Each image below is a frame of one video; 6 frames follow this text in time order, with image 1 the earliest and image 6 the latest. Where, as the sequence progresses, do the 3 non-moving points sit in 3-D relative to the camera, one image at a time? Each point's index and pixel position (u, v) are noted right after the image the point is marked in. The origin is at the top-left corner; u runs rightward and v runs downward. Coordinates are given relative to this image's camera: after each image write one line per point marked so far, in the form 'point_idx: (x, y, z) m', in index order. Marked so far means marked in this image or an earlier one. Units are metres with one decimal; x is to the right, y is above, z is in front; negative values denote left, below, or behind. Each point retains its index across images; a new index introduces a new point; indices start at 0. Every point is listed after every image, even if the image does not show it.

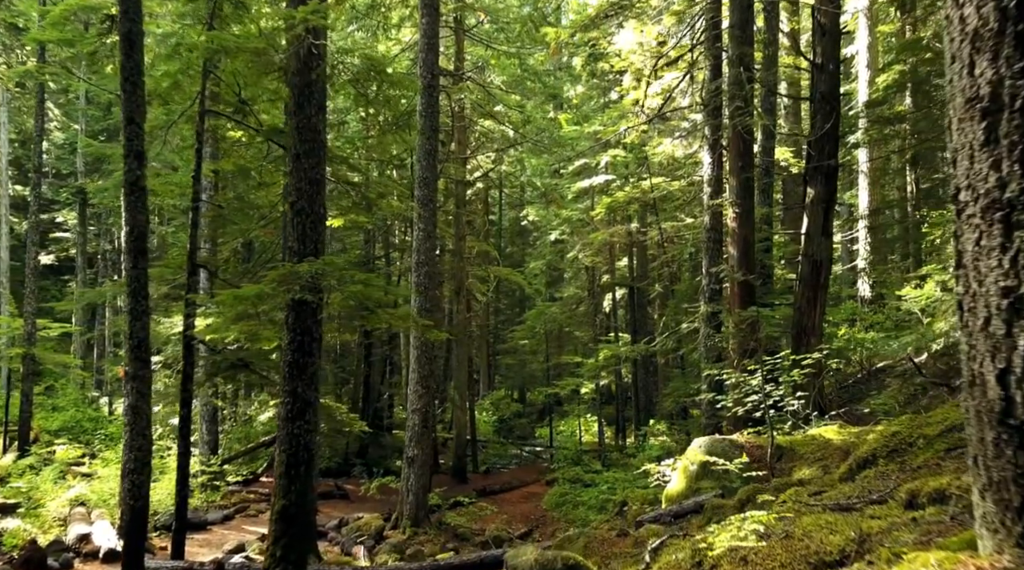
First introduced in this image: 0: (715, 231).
0: (+3.4, +0.9, +15.2) m
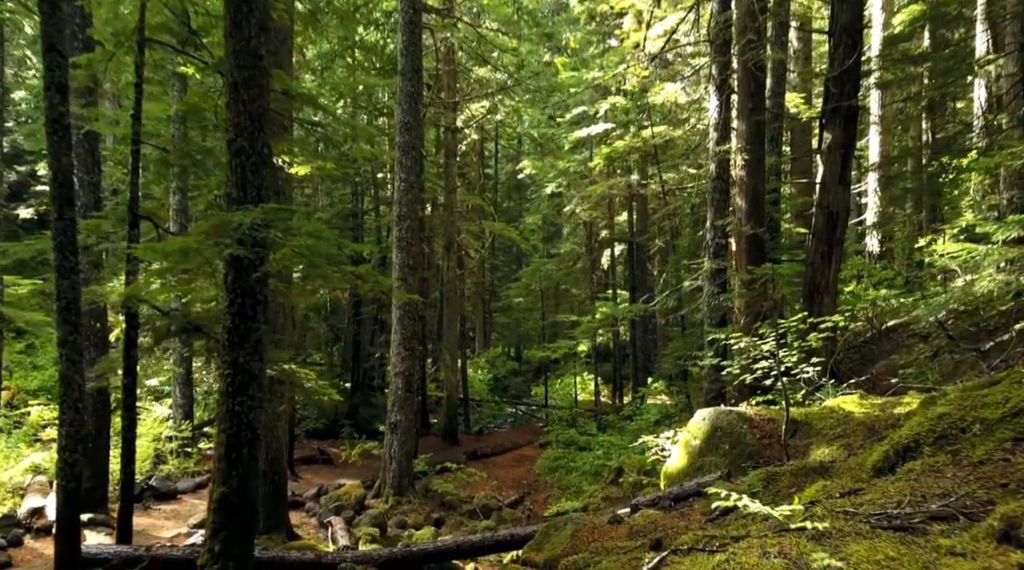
0: (+3.2, +1.6, +14.0) m
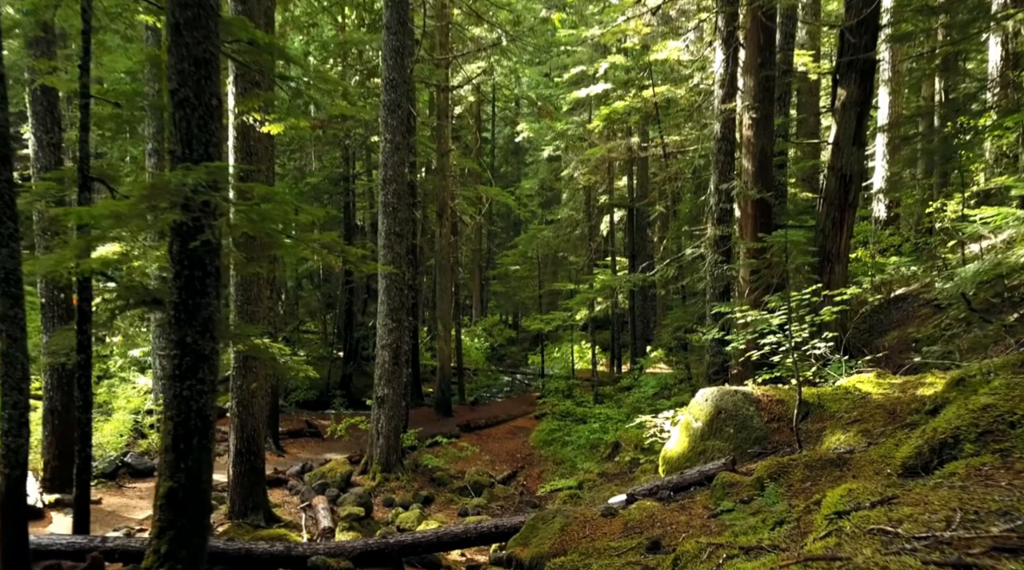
0: (+3.1, +2.1, +13.2) m
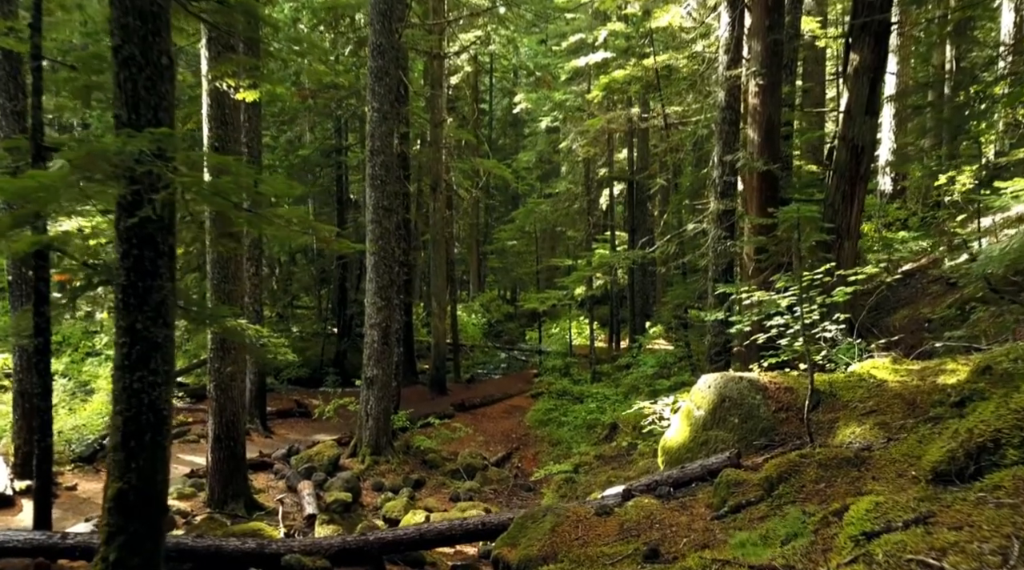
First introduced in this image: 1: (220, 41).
0: (+3.0, +2.4, +12.5) m
1: (-3.3, +2.8, +10.3) m
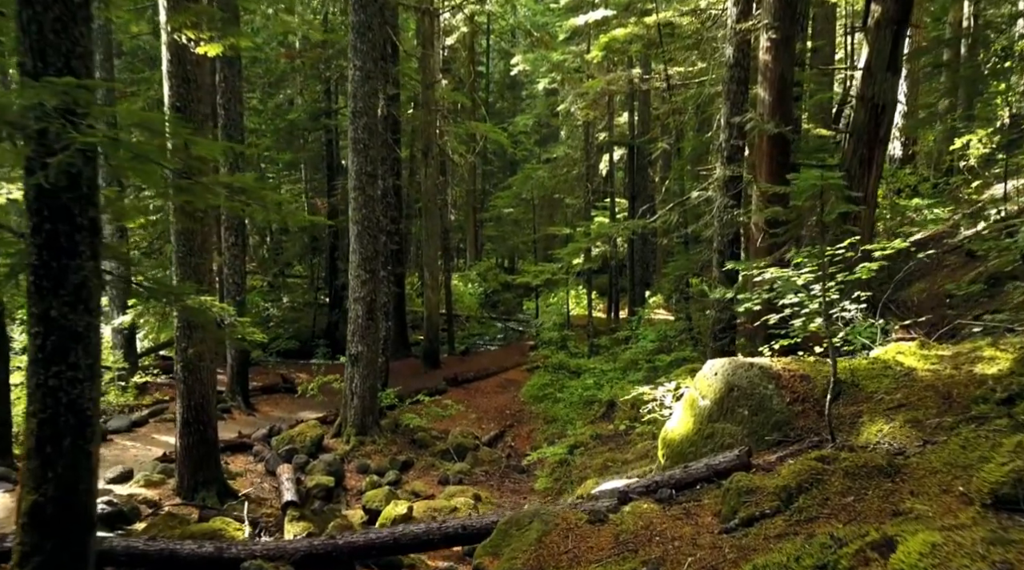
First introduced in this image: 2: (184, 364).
0: (+2.9, +2.7, +11.6) m
1: (-3.4, +3.0, +9.4) m
2: (-3.7, -0.9, +10.4) m
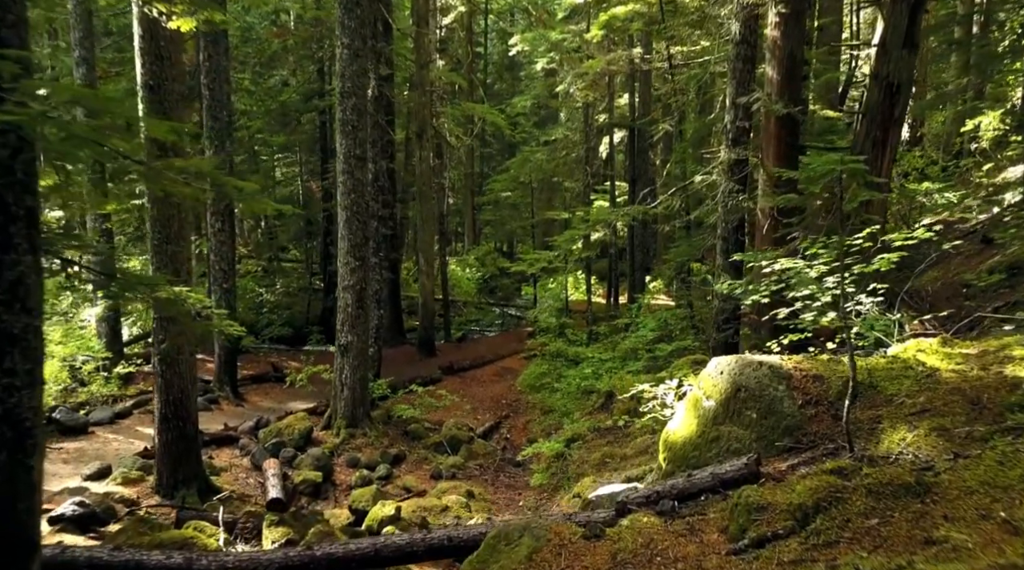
0: (+2.8, +2.9, +11.0) m
1: (-3.5, +3.1, +8.8) m
2: (-3.8, -0.8, +9.9) m
